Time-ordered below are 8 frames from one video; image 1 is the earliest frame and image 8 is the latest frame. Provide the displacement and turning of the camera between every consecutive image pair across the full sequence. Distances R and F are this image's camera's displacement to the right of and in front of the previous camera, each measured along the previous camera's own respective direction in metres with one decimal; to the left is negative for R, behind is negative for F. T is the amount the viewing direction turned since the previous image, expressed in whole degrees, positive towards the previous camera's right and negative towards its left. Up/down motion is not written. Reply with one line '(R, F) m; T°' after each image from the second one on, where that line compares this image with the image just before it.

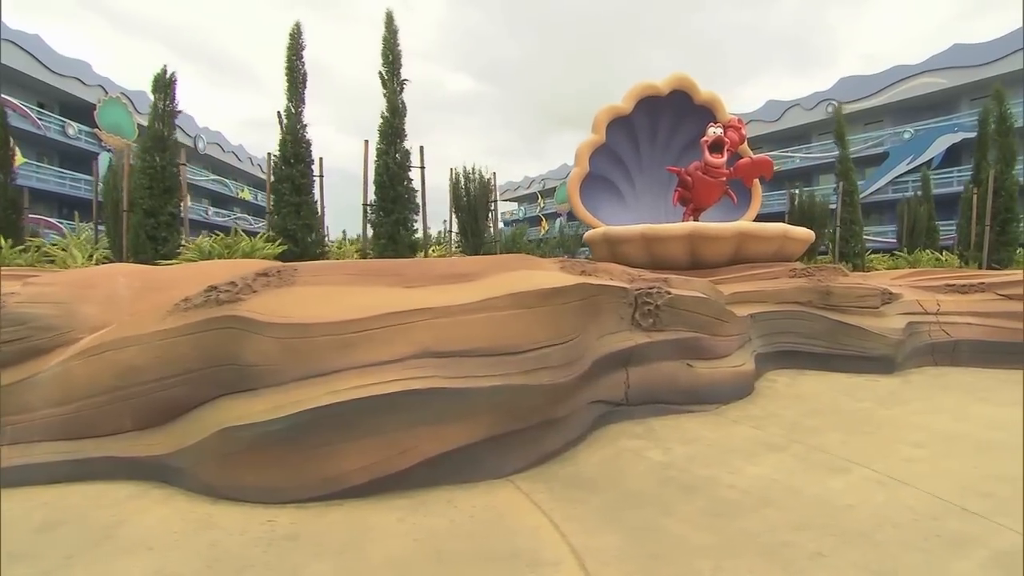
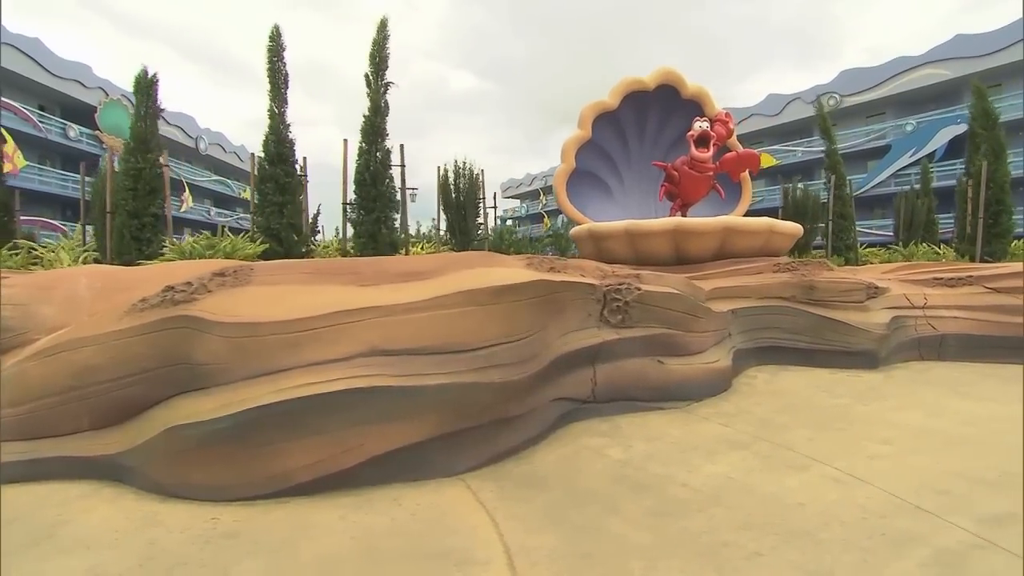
(+0.3, 0.0) m; -1°
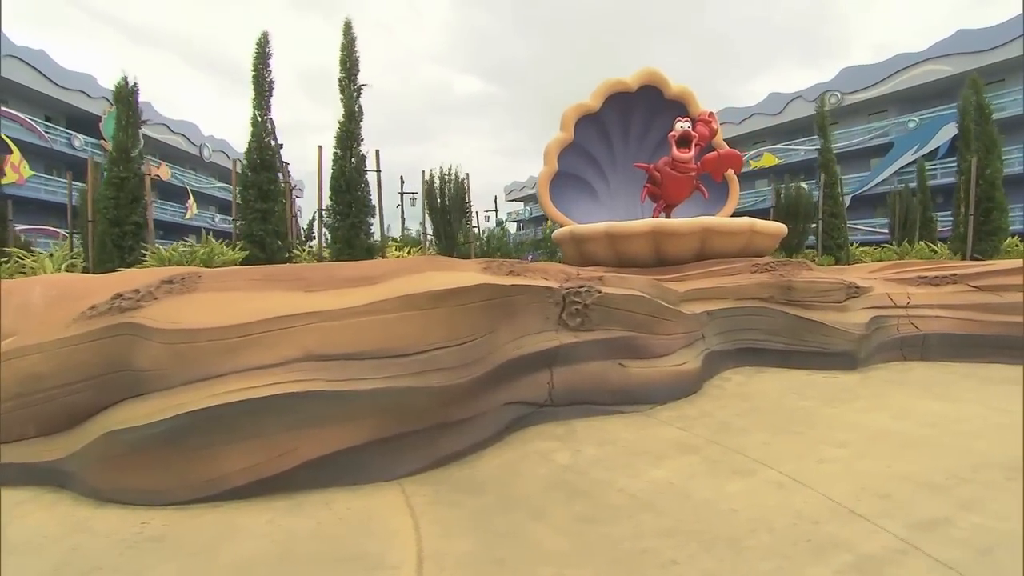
(+0.3, 0.0) m; -1°
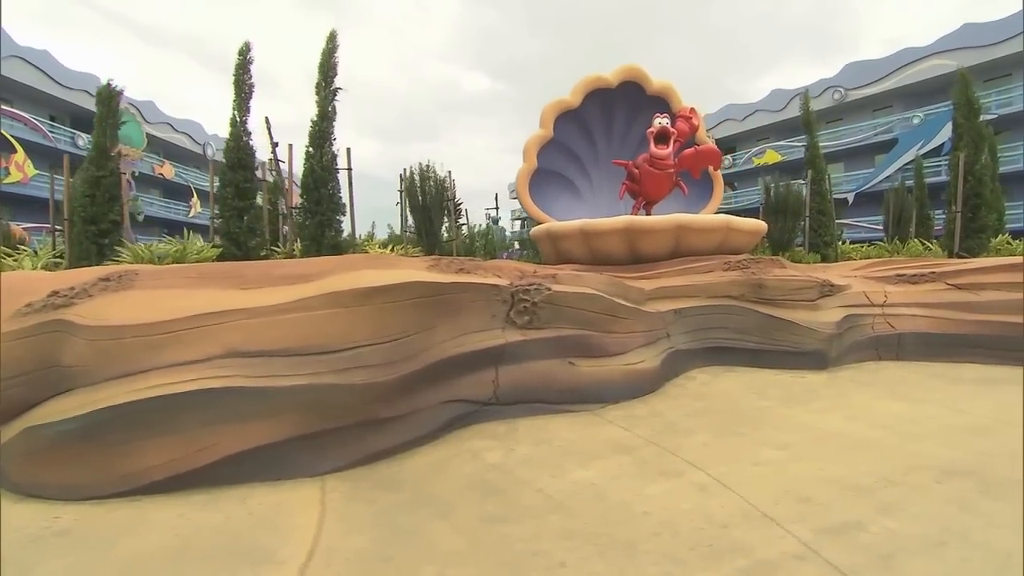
(+0.4, 0.0) m; -1°
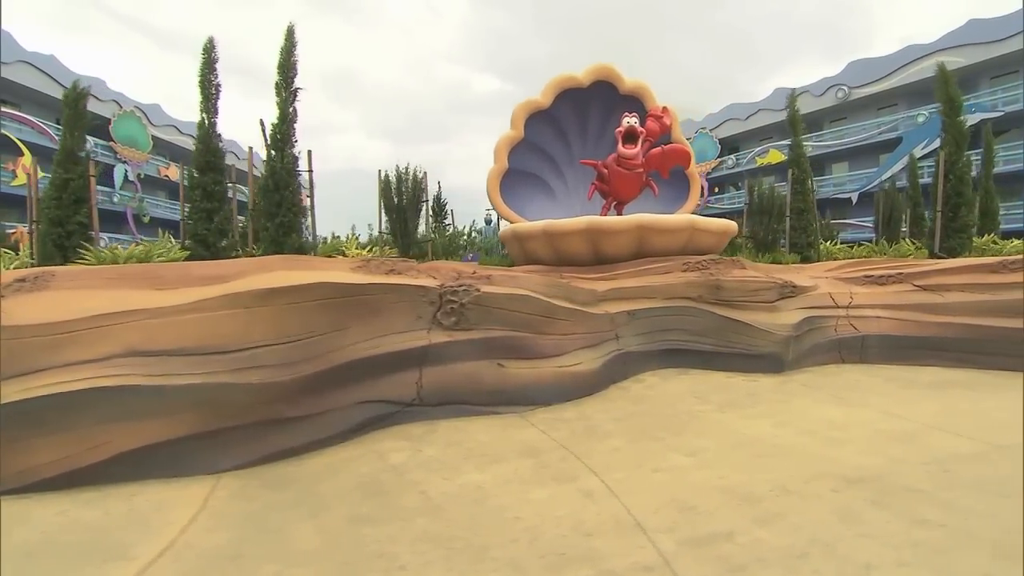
(+0.6, 0.0) m; -2°
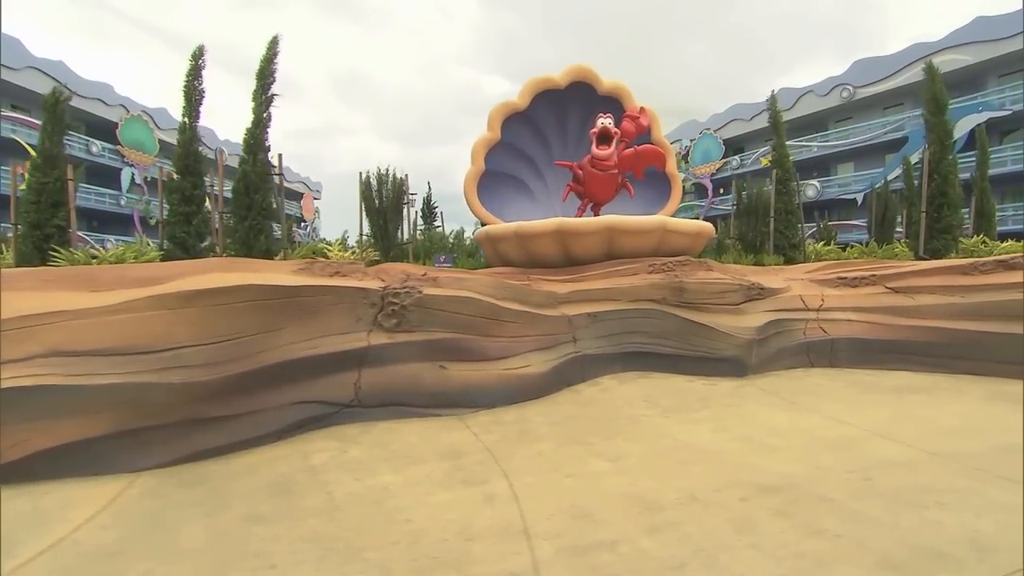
(+0.5, 0.0) m; -1°
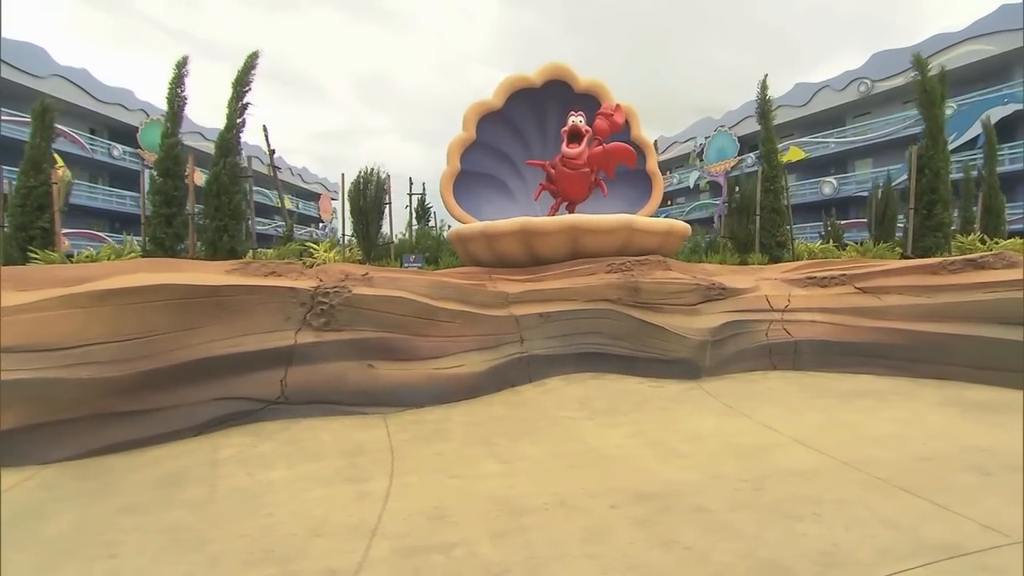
(+0.6, 0.0) m; -3°
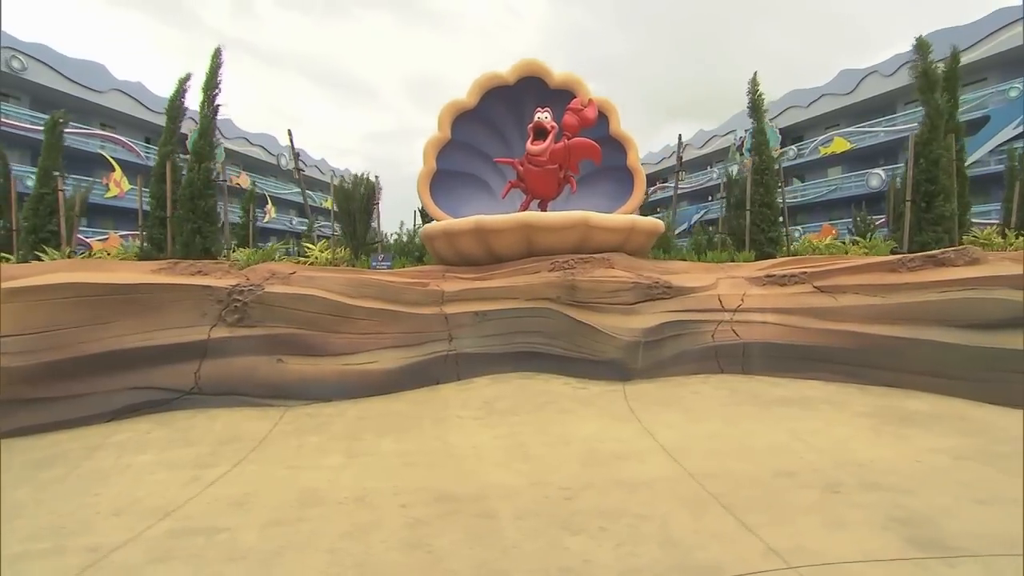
(+1.0, 0.0) m; -6°
